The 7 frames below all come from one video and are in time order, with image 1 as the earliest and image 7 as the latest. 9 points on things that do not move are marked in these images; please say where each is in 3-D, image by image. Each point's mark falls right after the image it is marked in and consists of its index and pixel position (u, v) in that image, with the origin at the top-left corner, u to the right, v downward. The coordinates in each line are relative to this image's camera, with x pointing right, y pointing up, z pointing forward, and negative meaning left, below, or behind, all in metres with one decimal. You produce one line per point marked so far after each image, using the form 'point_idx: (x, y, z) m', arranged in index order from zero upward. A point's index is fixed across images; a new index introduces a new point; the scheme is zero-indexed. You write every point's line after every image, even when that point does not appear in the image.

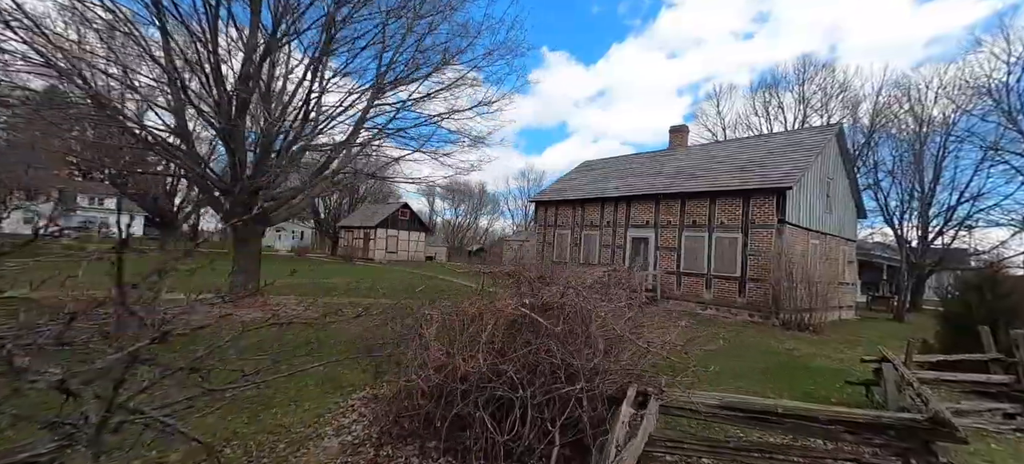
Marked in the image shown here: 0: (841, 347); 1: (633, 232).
0: (+7.6, -2.7, +10.6) m
1: (+4.7, 0.0, +17.8) m
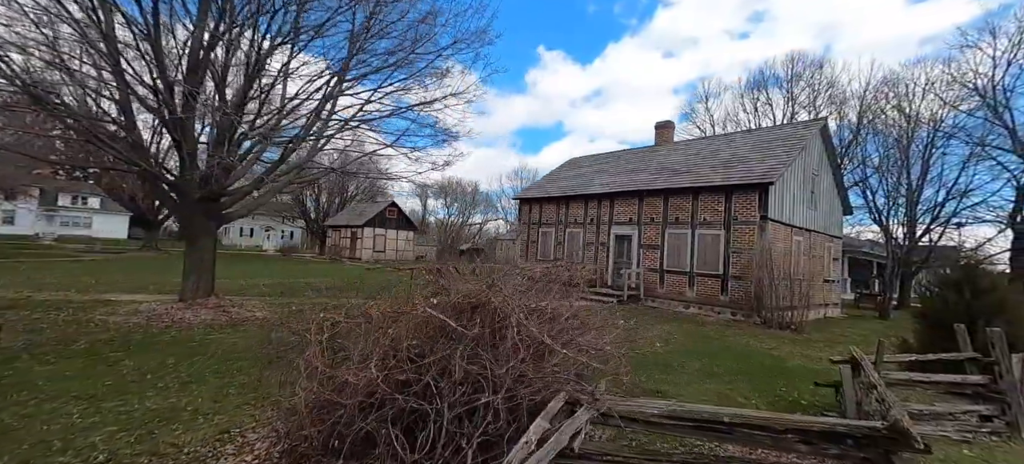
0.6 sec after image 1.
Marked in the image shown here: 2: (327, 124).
0: (+7.0, -2.6, +10.4) m
1: (+4.0, +0.1, +17.5) m
2: (-3.9, +2.4, +9.7) m
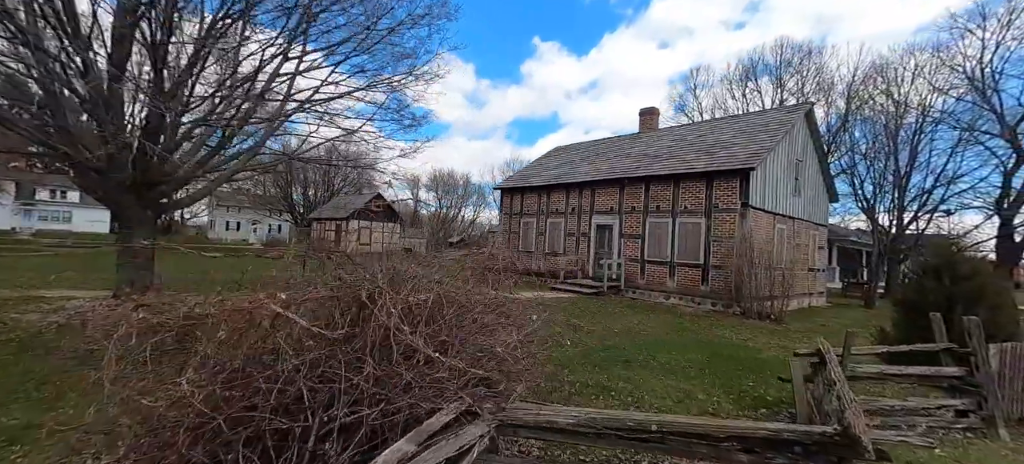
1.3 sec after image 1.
0: (+6.3, -2.3, +10.1) m
1: (+3.2, +0.5, +17.1) m
2: (-4.6, +2.6, +9.2) m
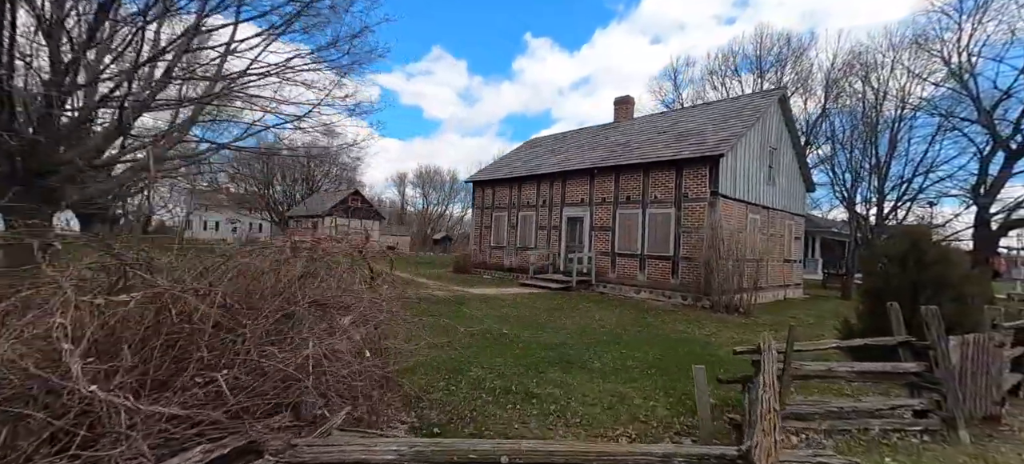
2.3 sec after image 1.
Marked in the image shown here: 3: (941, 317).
0: (+5.3, -2.1, +9.6) m
1: (+2.0, +0.8, +16.6) m
2: (-5.7, +2.6, +8.5) m
3: (+4.5, -0.9, +4.8) m
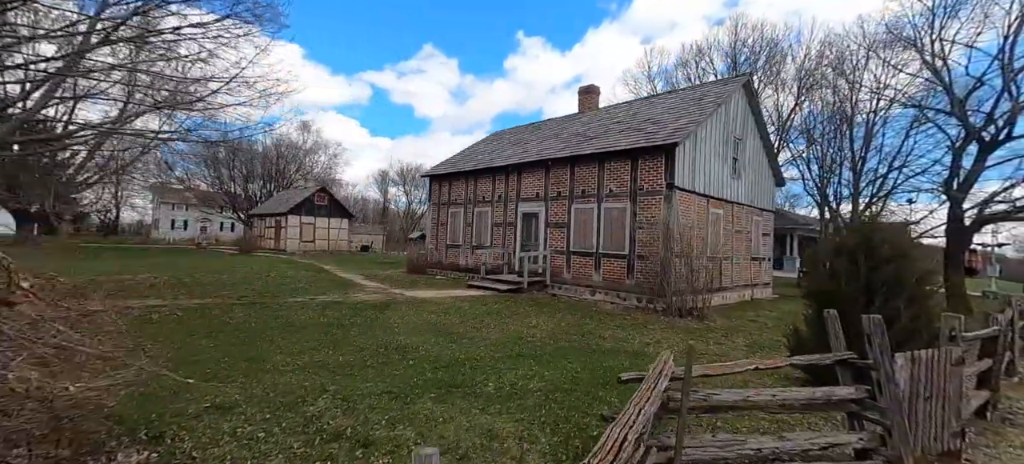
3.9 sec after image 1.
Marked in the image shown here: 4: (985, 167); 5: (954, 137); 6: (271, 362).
0: (+3.8, -2.0, +8.6) m
1: (+0.4, +0.8, +15.5) m
2: (-7.2, +2.7, +7.2) m
3: (+3.2, -0.8, +3.8) m
4: (+16.0, +2.2, +15.3) m
5: (+15.9, +3.4, +16.3) m
6: (-2.7, -1.5, +5.1) m
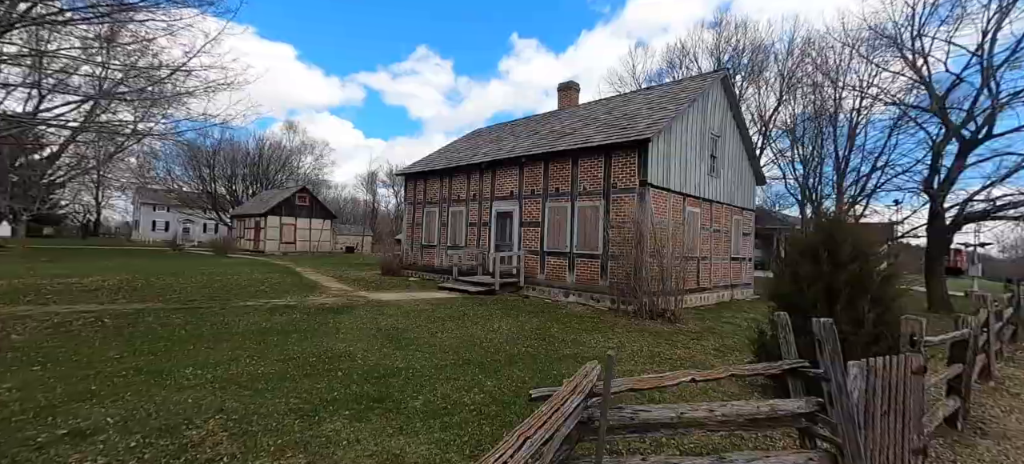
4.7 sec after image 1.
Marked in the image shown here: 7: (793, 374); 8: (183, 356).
0: (+3.0, -2.0, +8.2) m
1: (-0.5, +0.8, +15.1) m
2: (-7.9, +2.7, +6.7) m
3: (+2.5, -0.8, +3.4) m
4: (+15.2, +2.3, +15.1) m
5: (+15.0, +3.4, +16.1) m
6: (-3.4, -1.5, +4.7) m
7: (+2.3, -1.2, +3.7) m
8: (-3.9, -1.5, +5.4) m
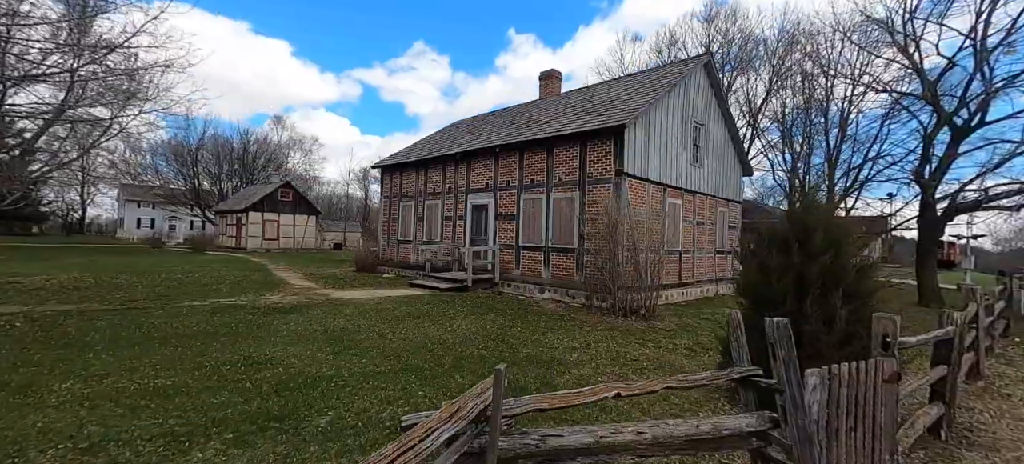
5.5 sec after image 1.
0: (+2.3, -1.9, +7.7) m
1: (-1.3, +1.0, +14.5) m
2: (-8.7, +2.7, +6.0) m
3: (+1.8, -0.7, +2.9) m
4: (+14.4, +2.6, +14.6) m
5: (+14.2, +3.8, +15.6) m
6: (-4.1, -1.4, +4.1) m
7: (+1.6, -1.1, +3.2) m
8: (-4.6, -1.4, +4.8) m
